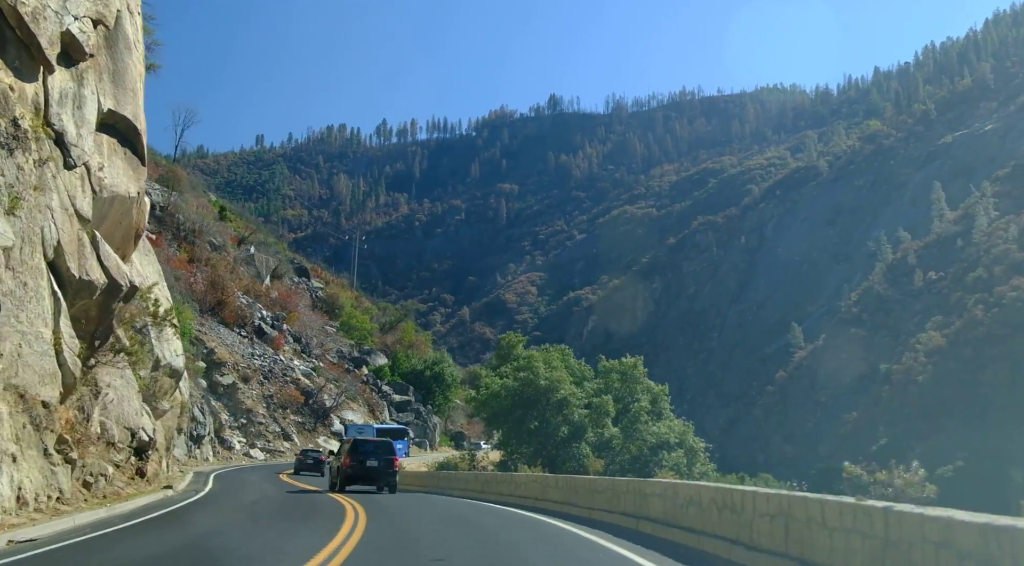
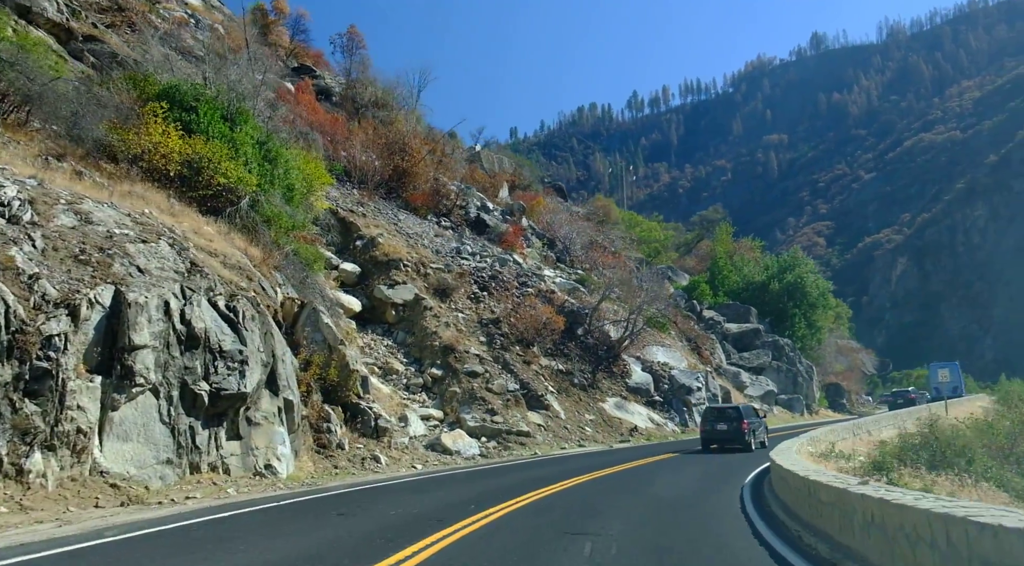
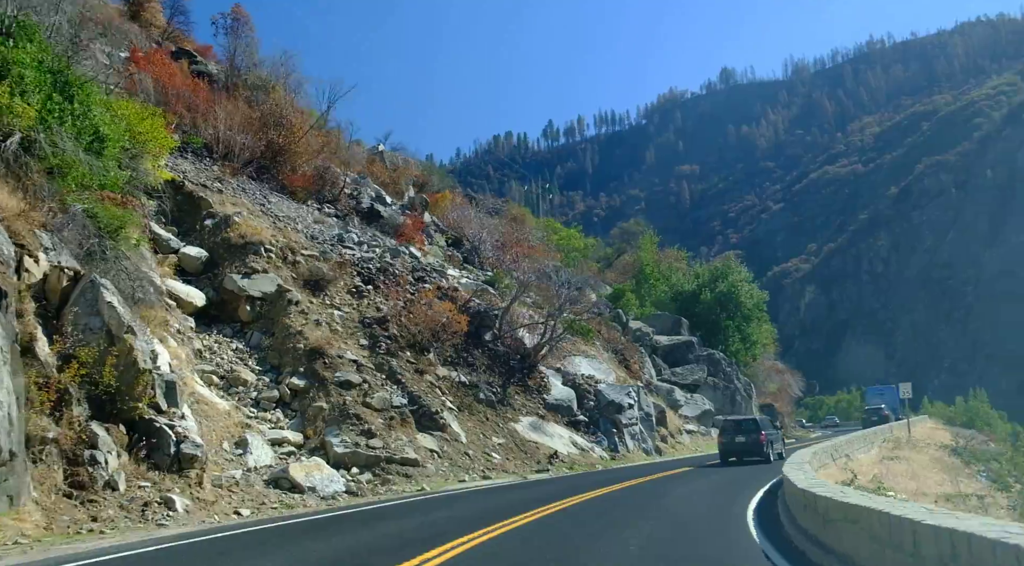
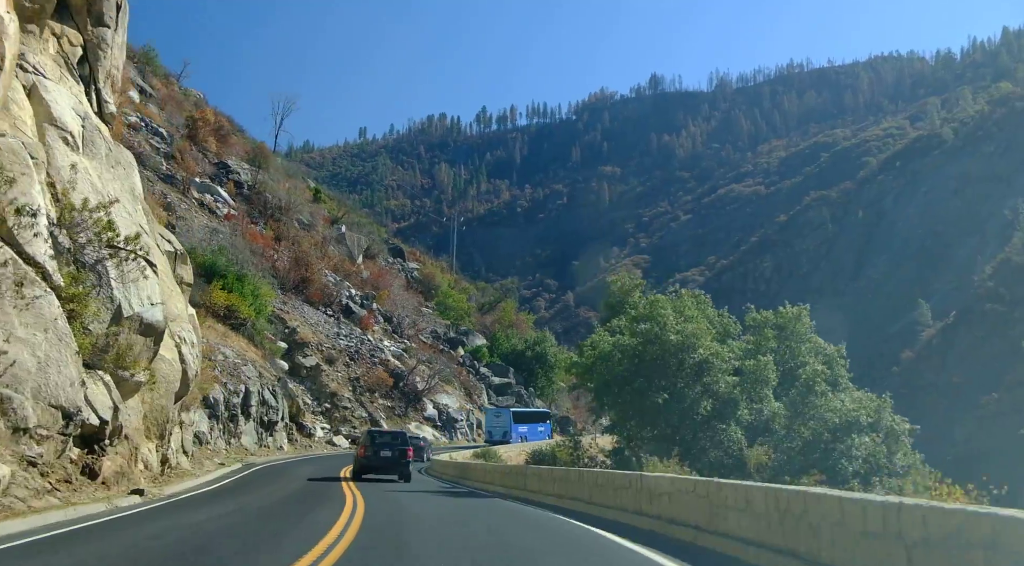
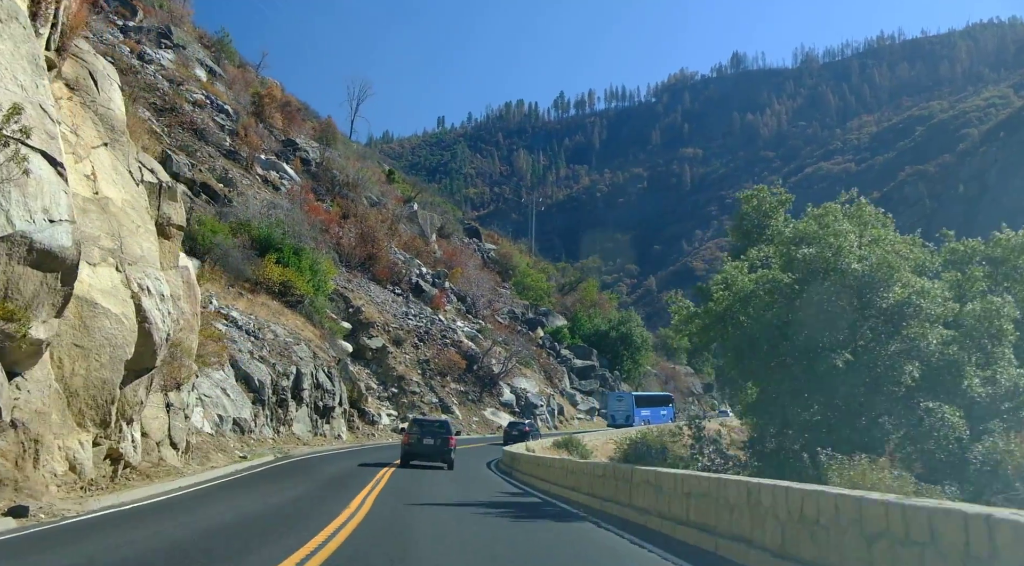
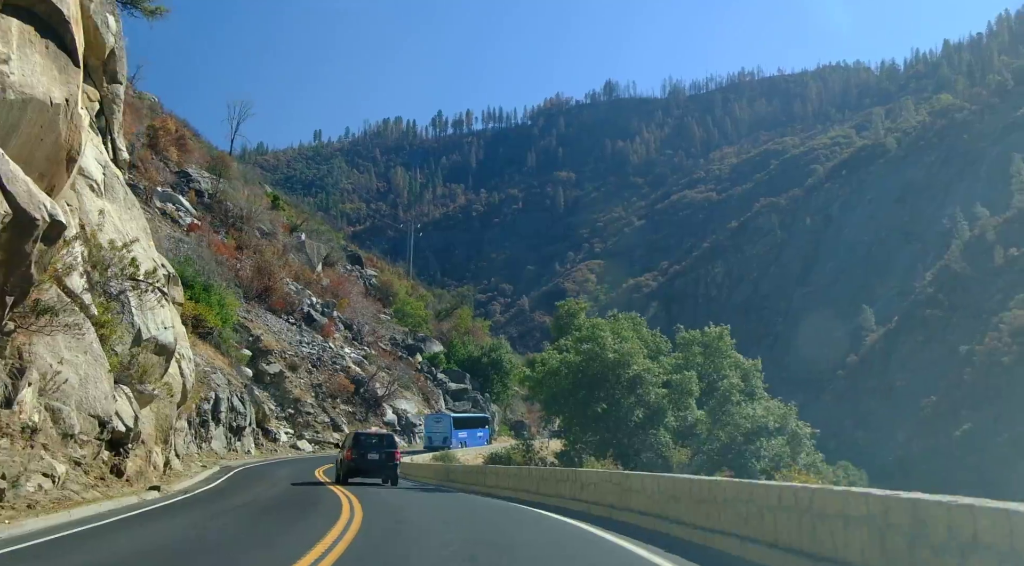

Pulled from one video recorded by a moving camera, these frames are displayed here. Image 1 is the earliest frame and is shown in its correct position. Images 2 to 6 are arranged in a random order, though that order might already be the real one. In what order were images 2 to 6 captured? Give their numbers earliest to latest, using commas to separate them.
6, 4, 5, 2, 3
